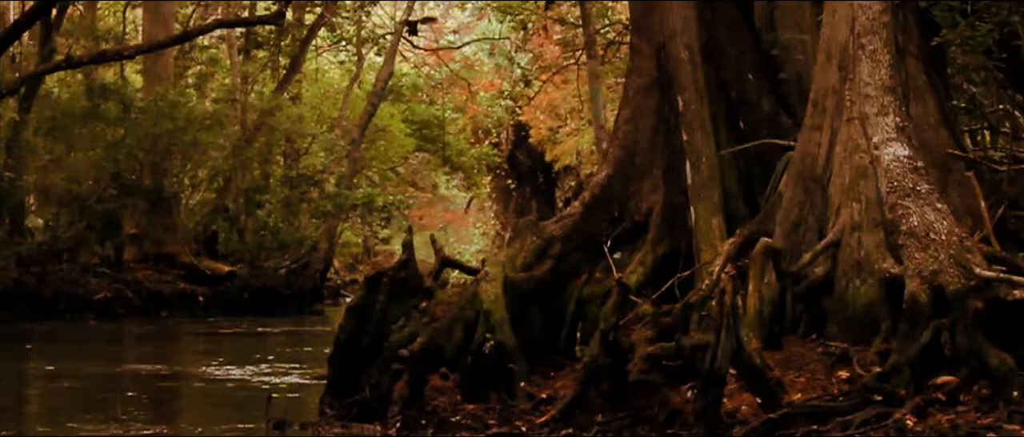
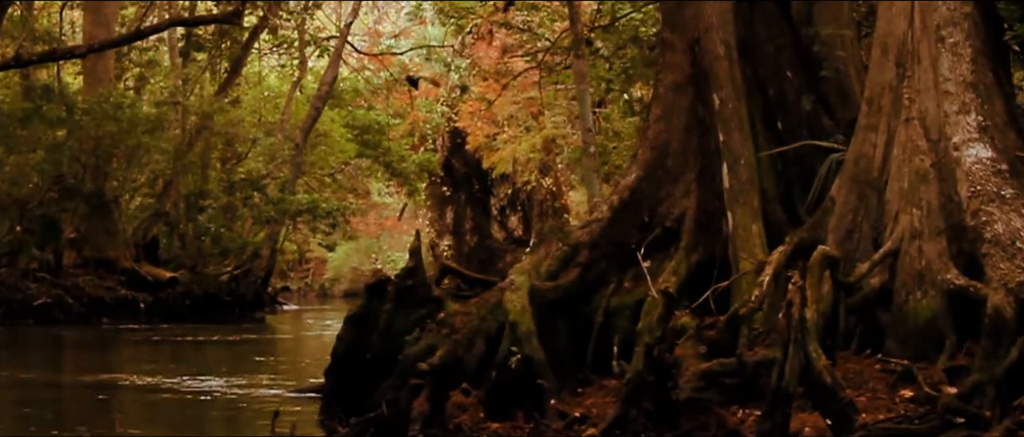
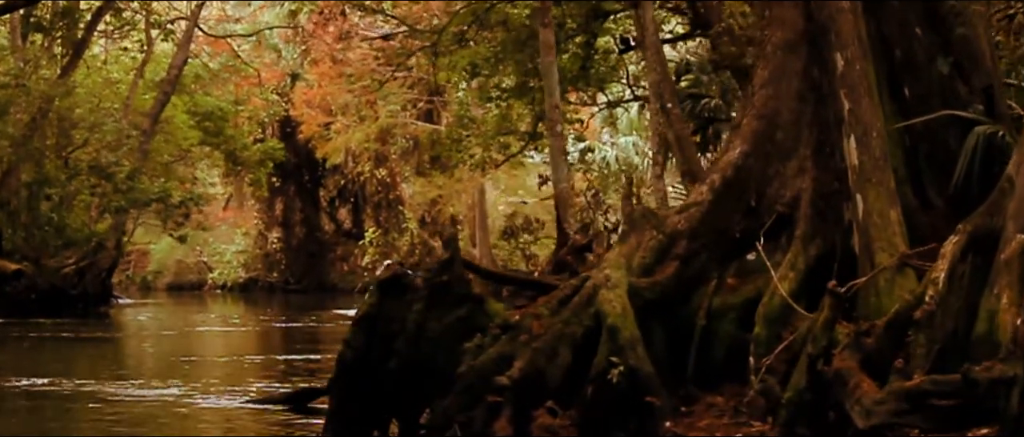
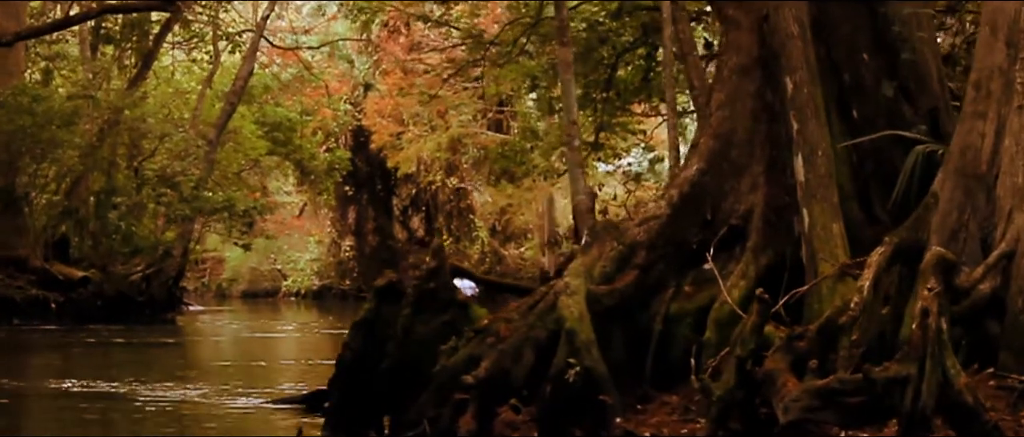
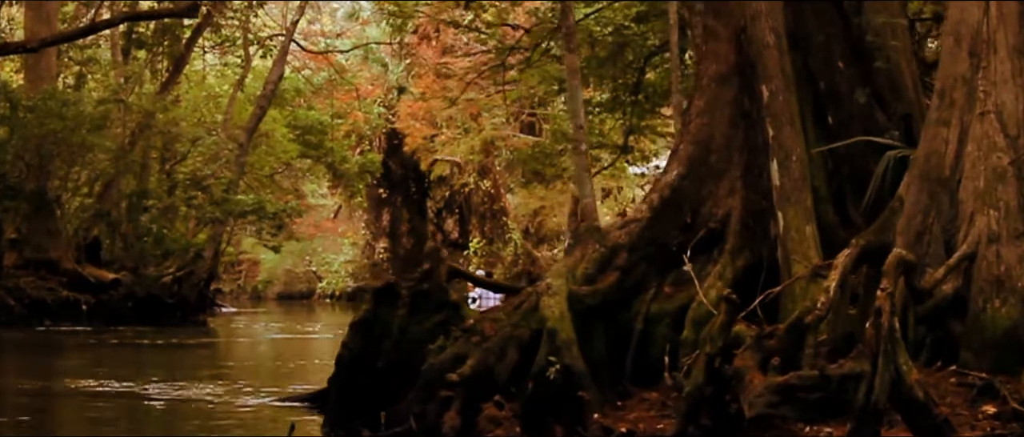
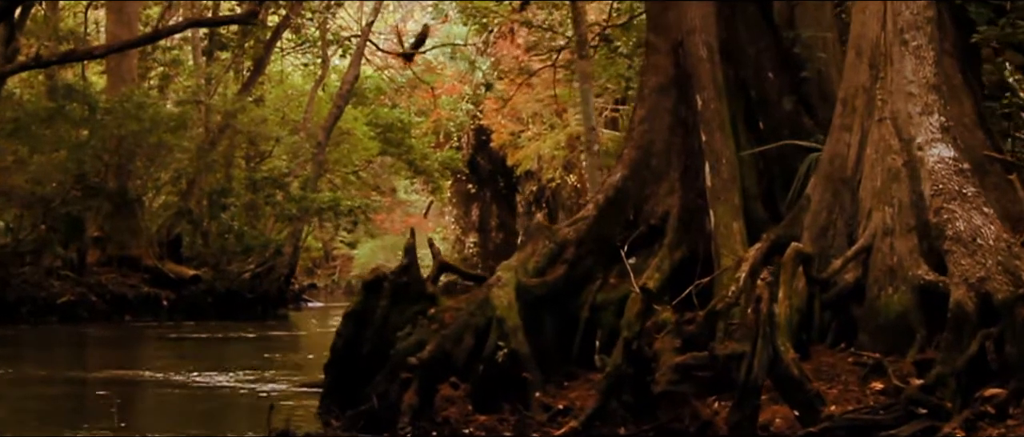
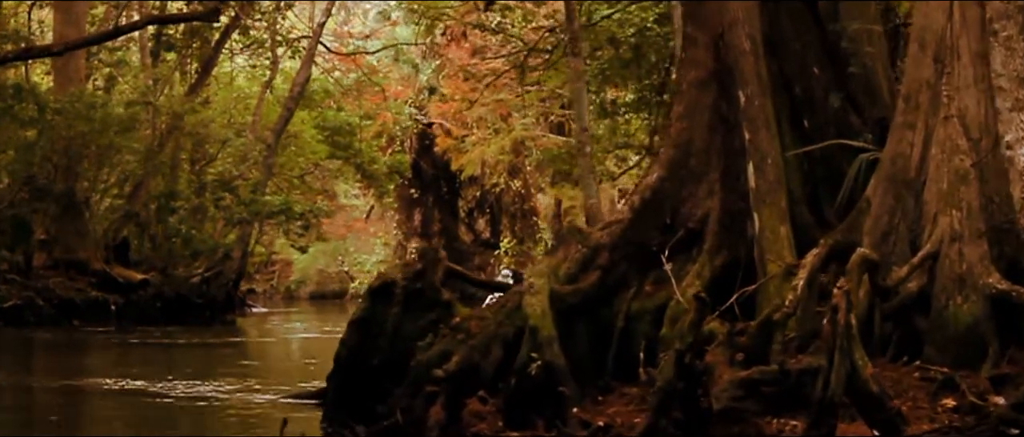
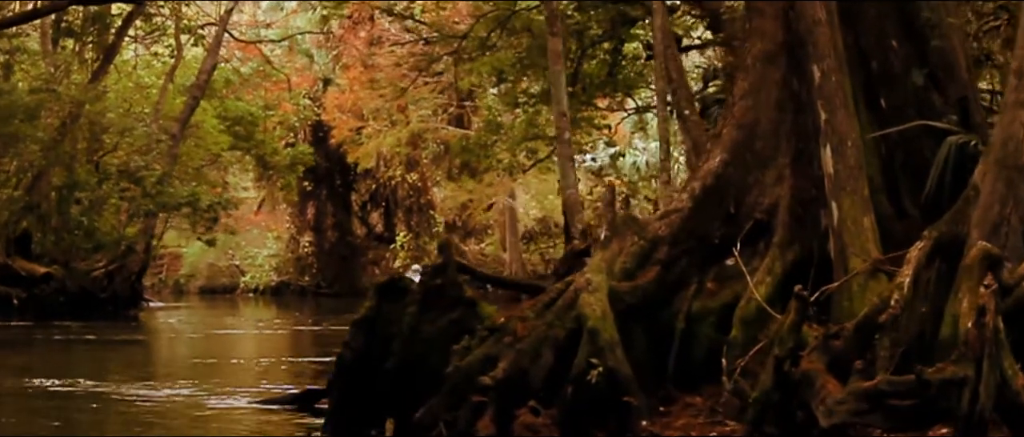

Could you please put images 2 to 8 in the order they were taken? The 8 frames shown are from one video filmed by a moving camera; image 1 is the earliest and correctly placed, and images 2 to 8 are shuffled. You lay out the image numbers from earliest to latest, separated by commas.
6, 2, 7, 5, 4, 8, 3
